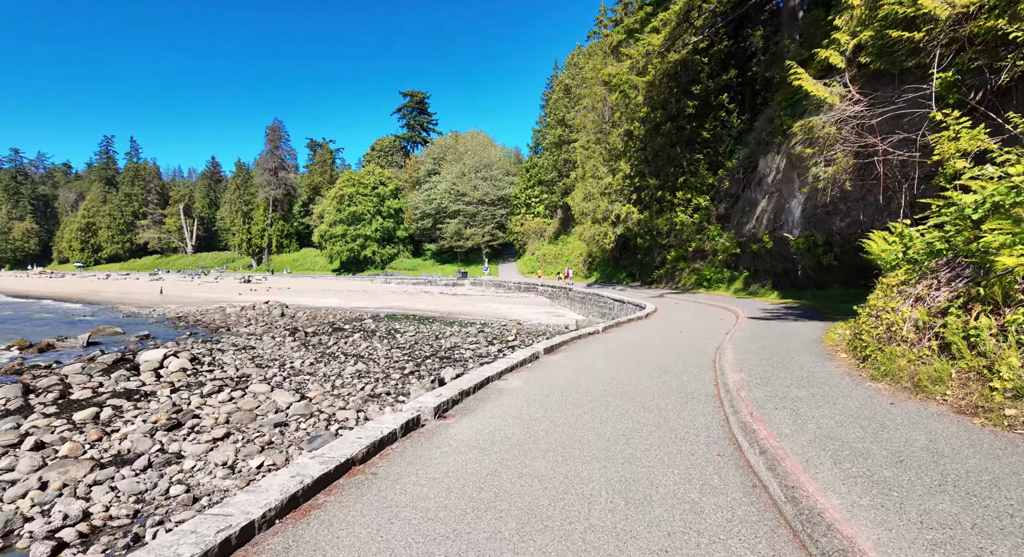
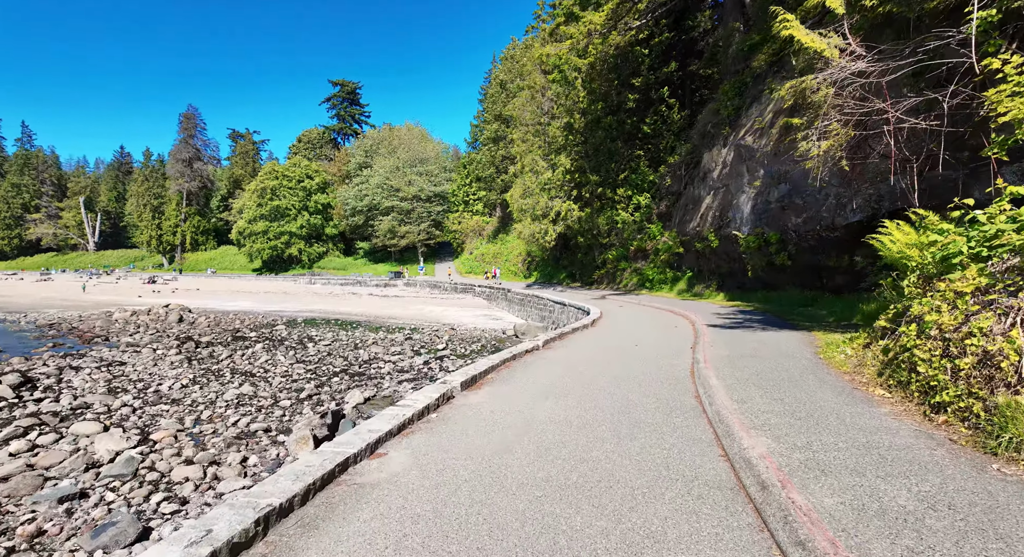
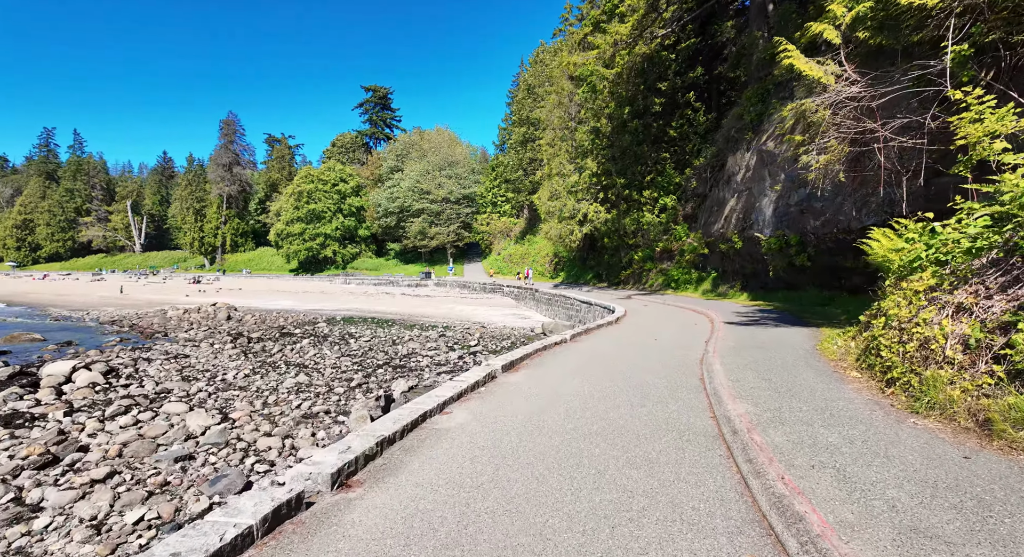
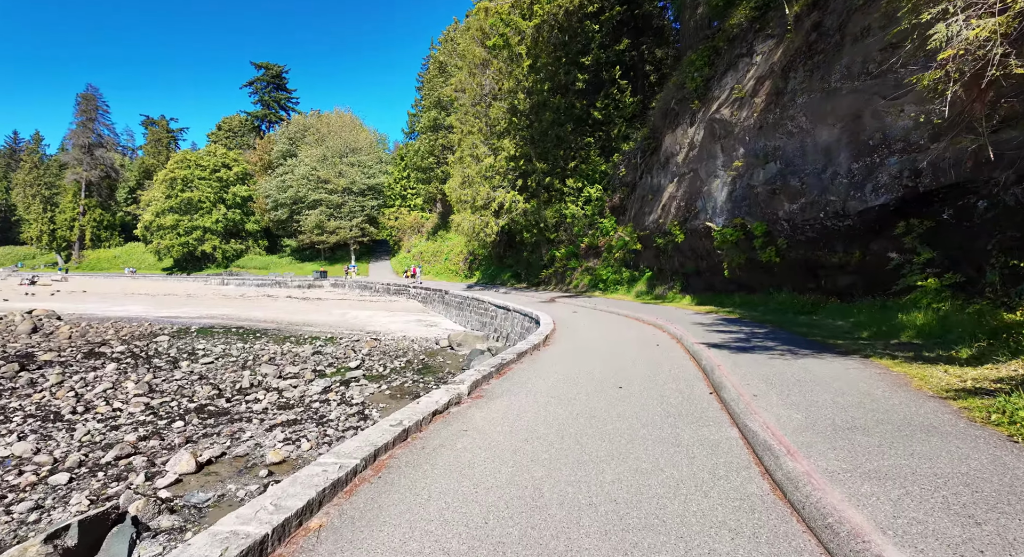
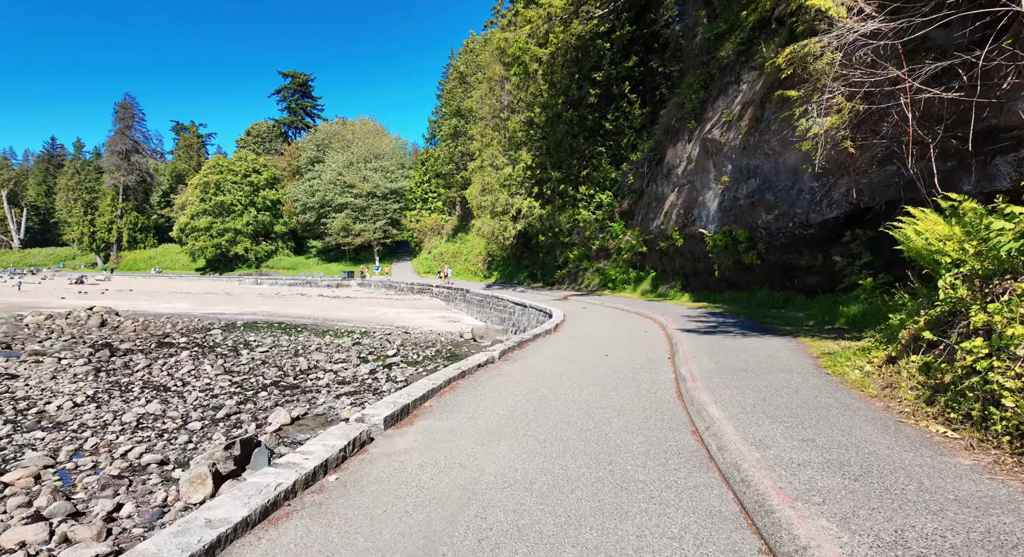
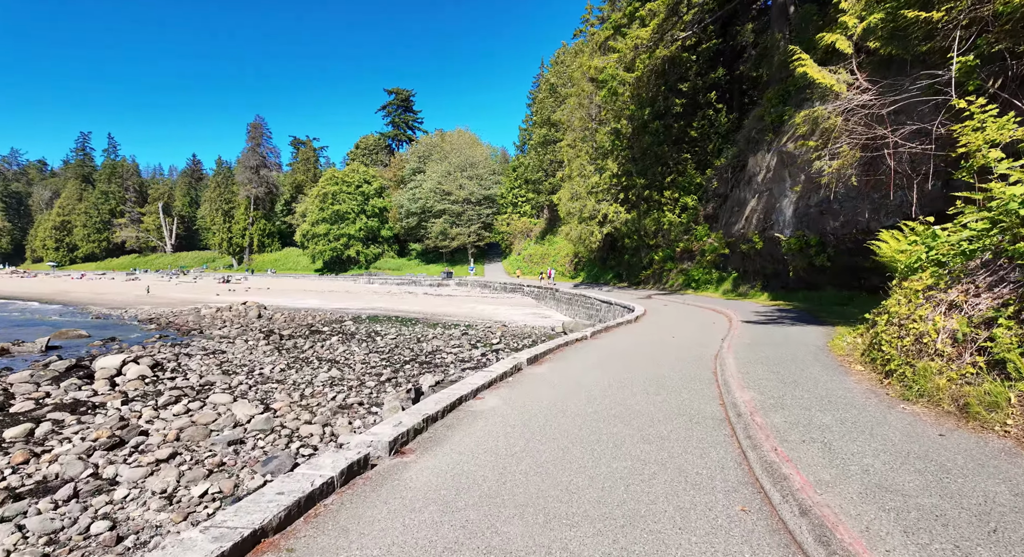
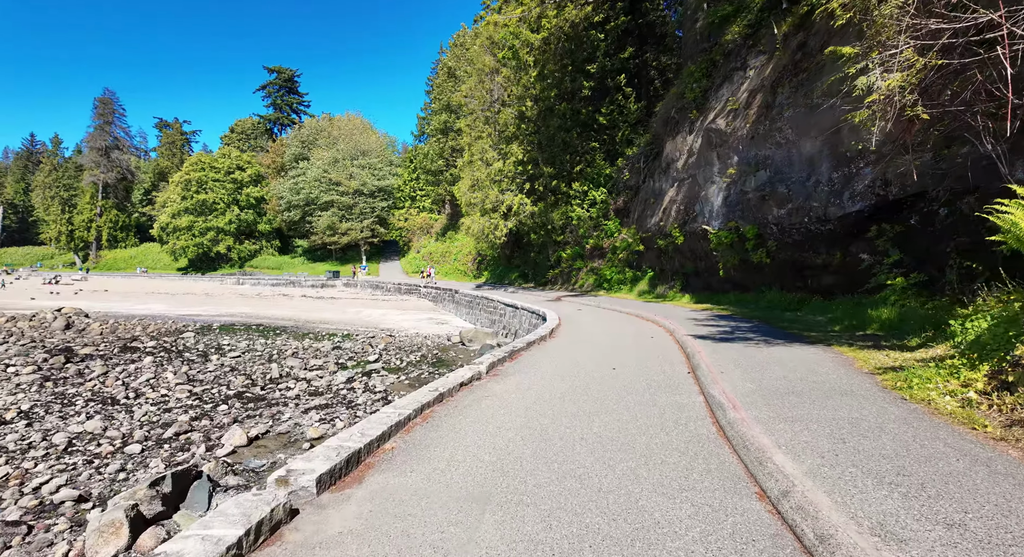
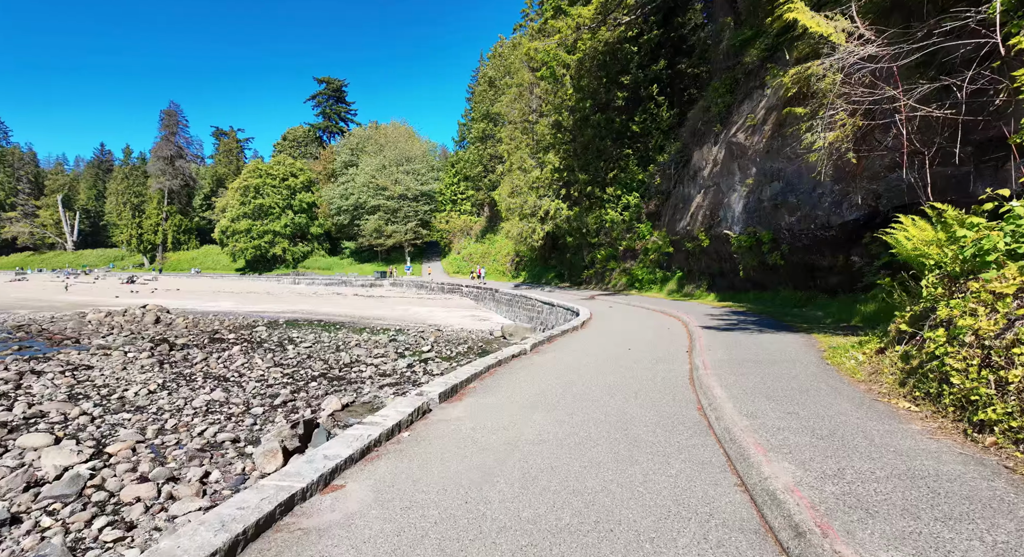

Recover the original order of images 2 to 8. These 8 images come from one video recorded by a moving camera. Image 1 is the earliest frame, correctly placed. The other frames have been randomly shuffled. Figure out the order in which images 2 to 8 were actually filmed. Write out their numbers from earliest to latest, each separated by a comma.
6, 3, 2, 8, 5, 7, 4
